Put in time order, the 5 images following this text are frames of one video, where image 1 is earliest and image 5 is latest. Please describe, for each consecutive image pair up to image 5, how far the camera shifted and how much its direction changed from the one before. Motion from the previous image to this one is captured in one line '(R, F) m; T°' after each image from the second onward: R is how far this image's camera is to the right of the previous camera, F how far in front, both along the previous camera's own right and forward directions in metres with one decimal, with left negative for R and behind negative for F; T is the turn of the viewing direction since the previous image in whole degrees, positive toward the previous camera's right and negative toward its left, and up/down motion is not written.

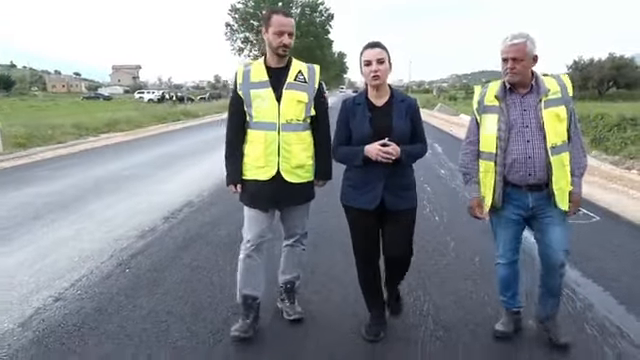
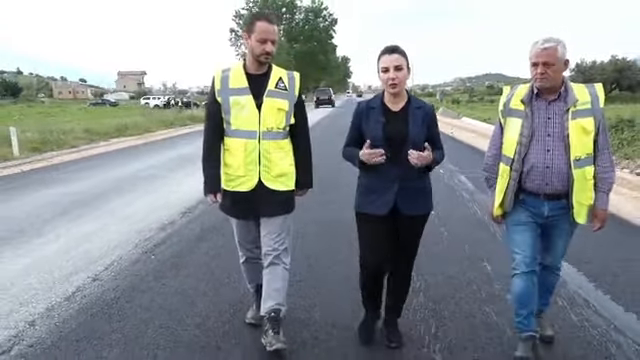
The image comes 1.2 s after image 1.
(0.0, -0.7) m; 0°
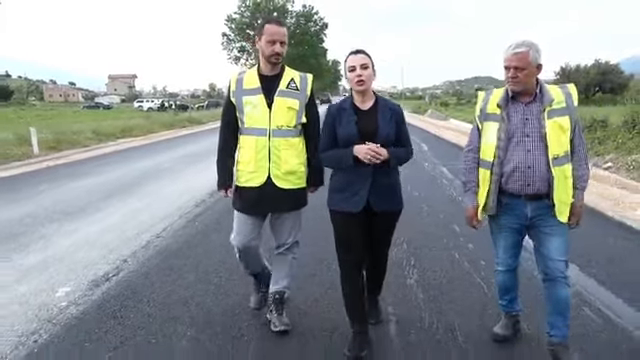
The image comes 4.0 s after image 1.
(-0.3, -1.8) m; +1°
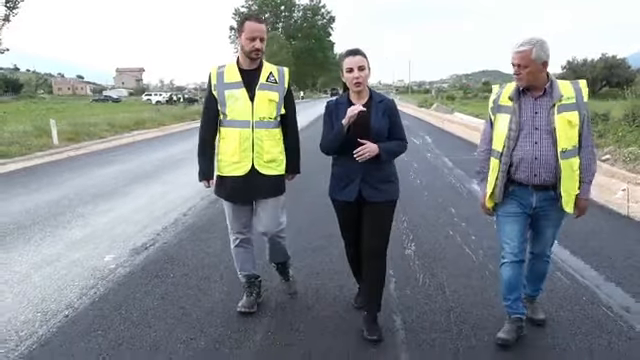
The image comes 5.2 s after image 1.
(0.0, -0.8) m; -1°
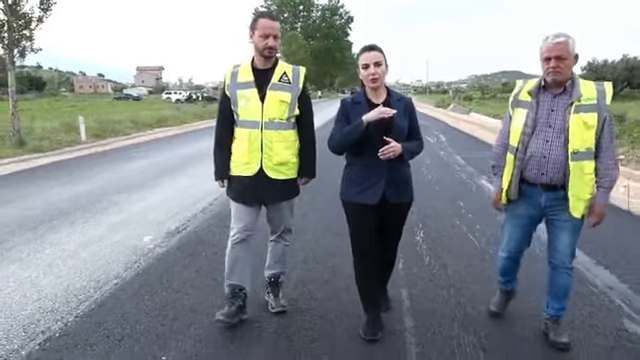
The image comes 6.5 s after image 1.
(0.0, -0.6) m; -2°
